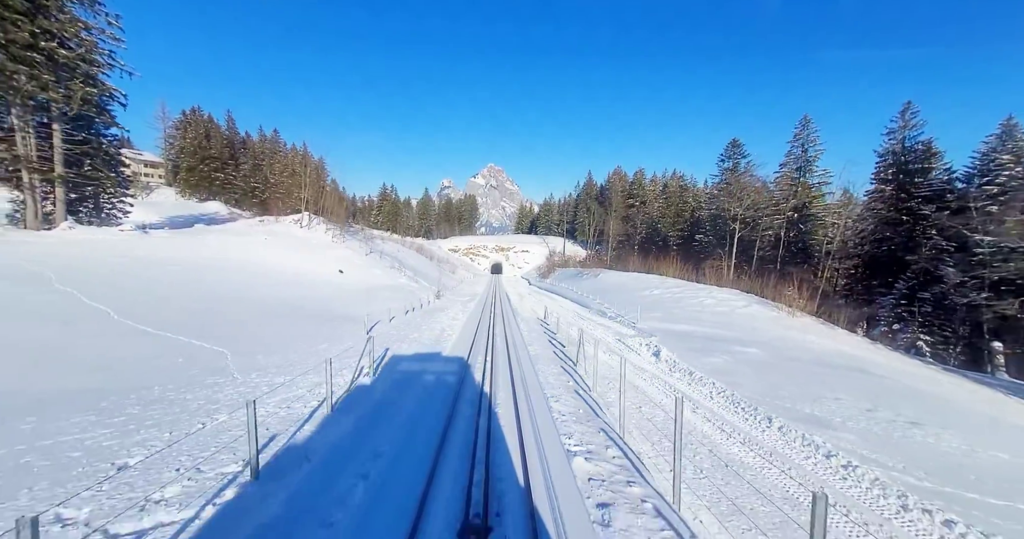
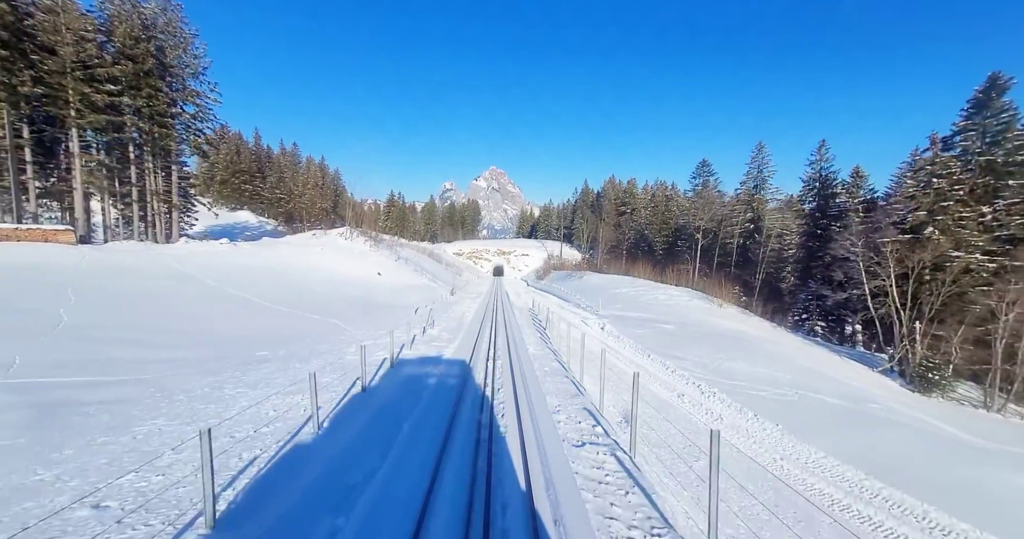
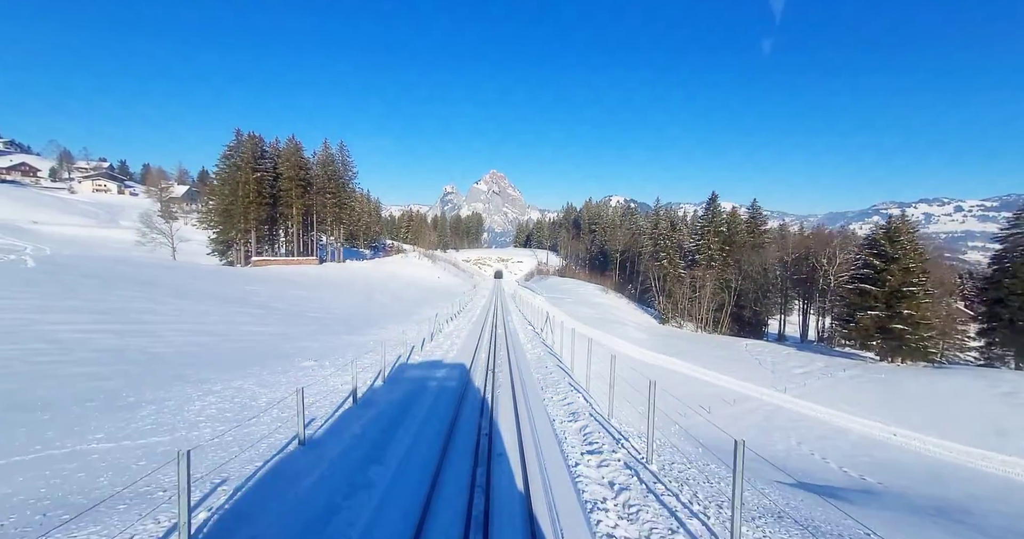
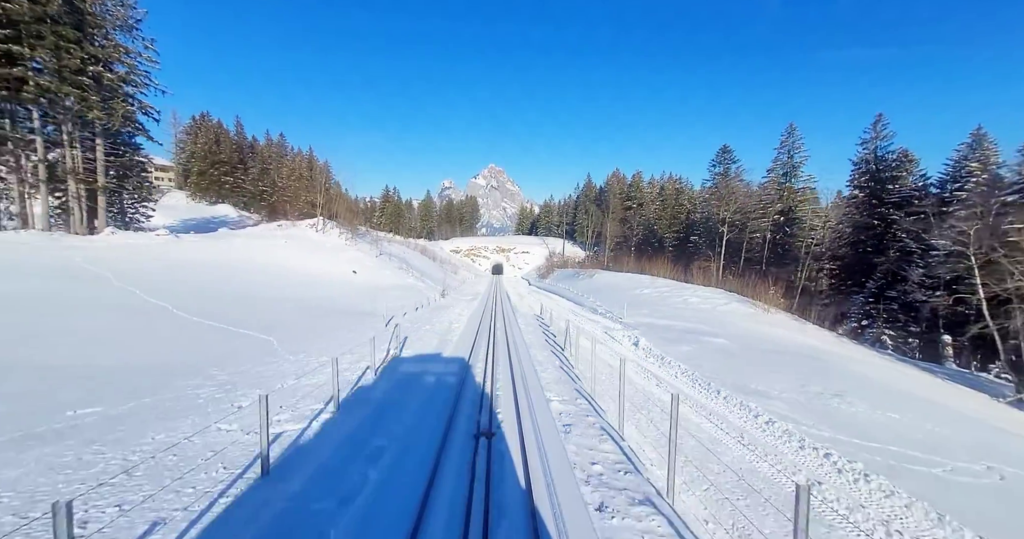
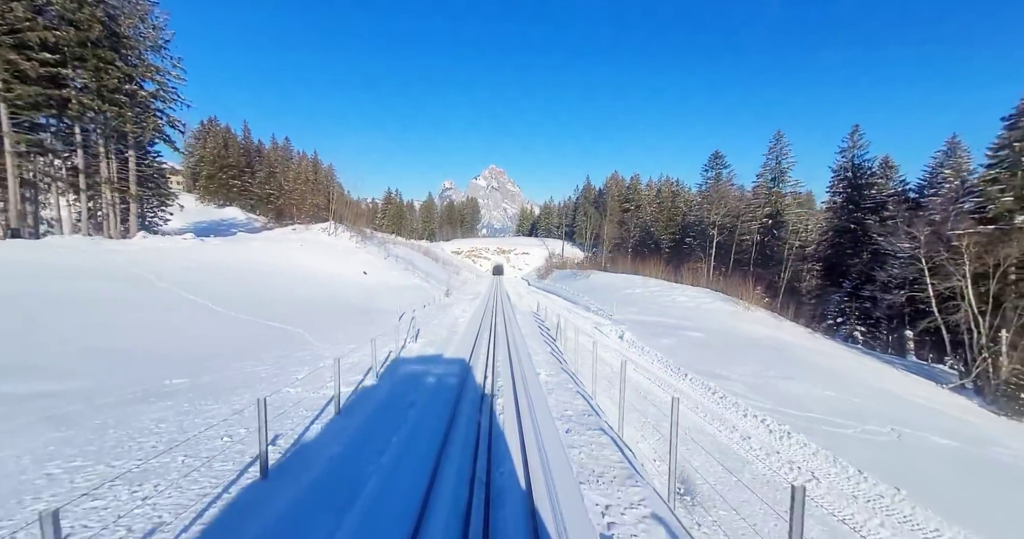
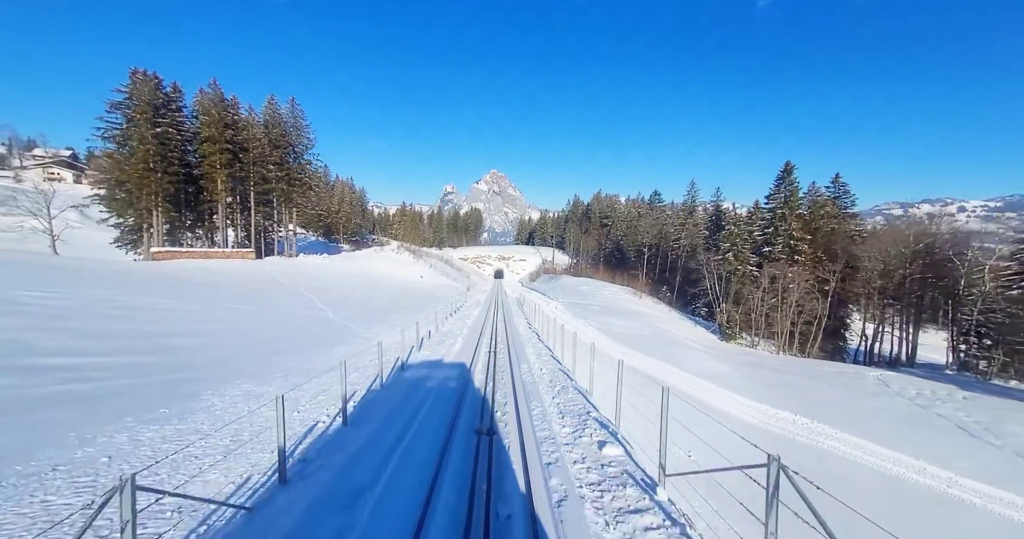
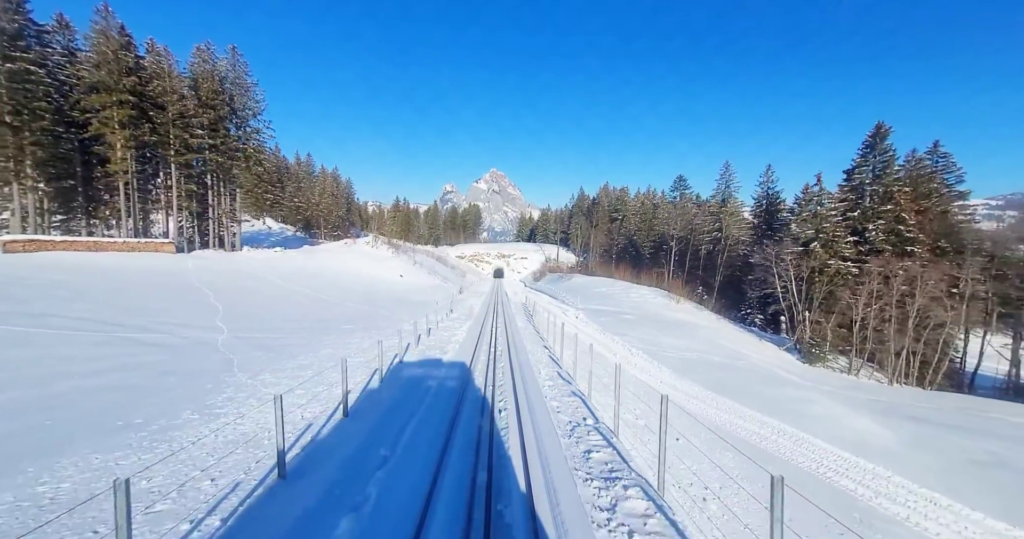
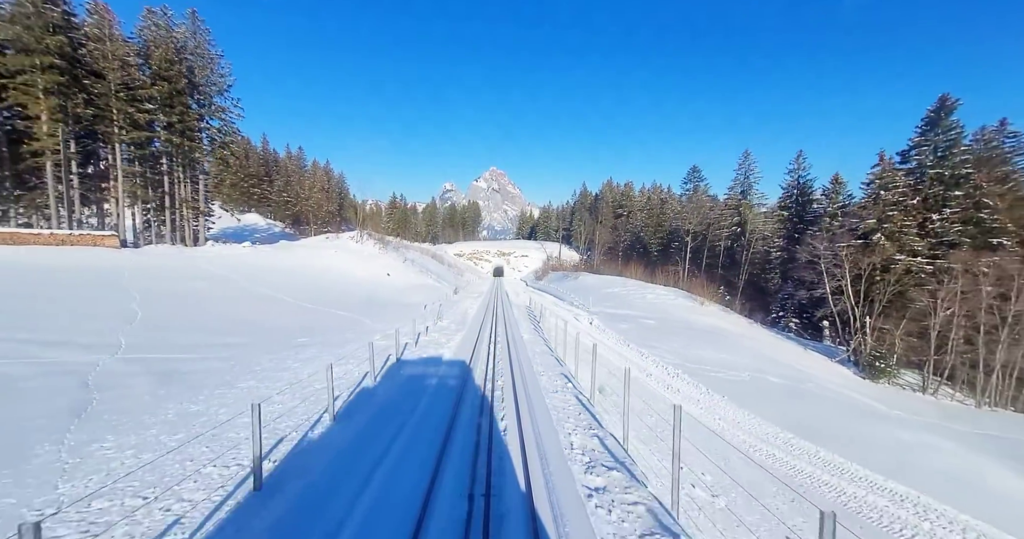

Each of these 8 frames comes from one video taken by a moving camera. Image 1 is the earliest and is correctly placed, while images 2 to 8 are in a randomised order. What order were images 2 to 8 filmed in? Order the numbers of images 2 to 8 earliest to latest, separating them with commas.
4, 5, 2, 8, 7, 6, 3
